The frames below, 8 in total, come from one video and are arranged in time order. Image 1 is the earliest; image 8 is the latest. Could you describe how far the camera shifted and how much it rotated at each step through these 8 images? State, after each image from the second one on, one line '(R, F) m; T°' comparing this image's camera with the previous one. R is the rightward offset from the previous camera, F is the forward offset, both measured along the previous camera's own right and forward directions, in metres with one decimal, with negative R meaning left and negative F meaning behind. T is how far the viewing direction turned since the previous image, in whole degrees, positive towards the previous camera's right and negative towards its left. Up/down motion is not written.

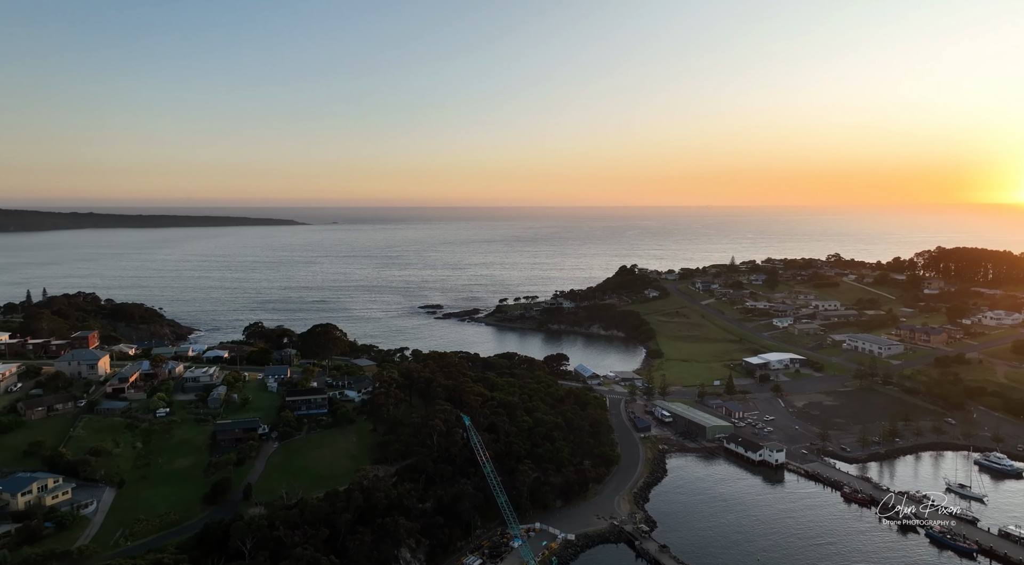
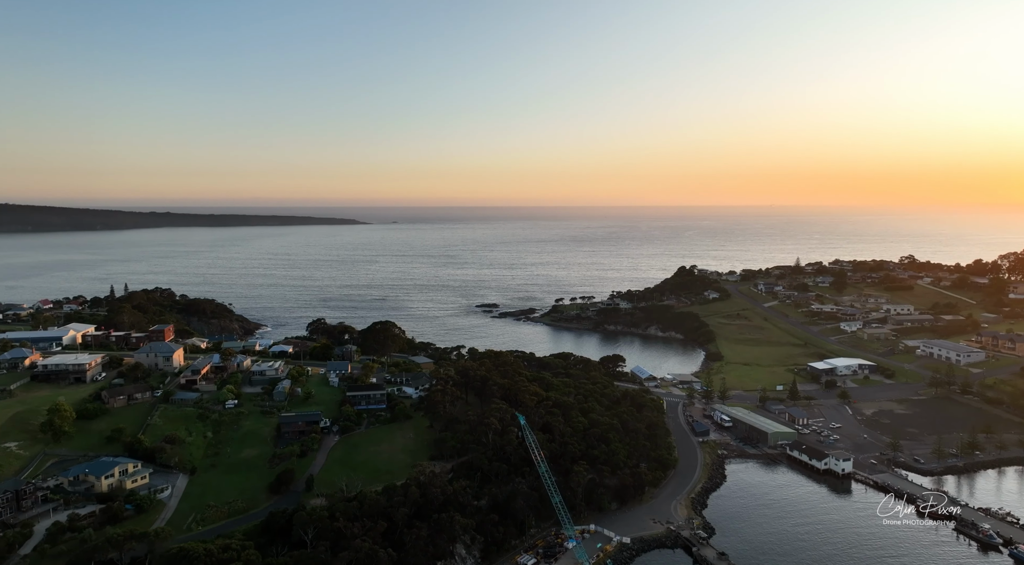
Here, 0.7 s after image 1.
(-0.2, 0.0) m; -5°
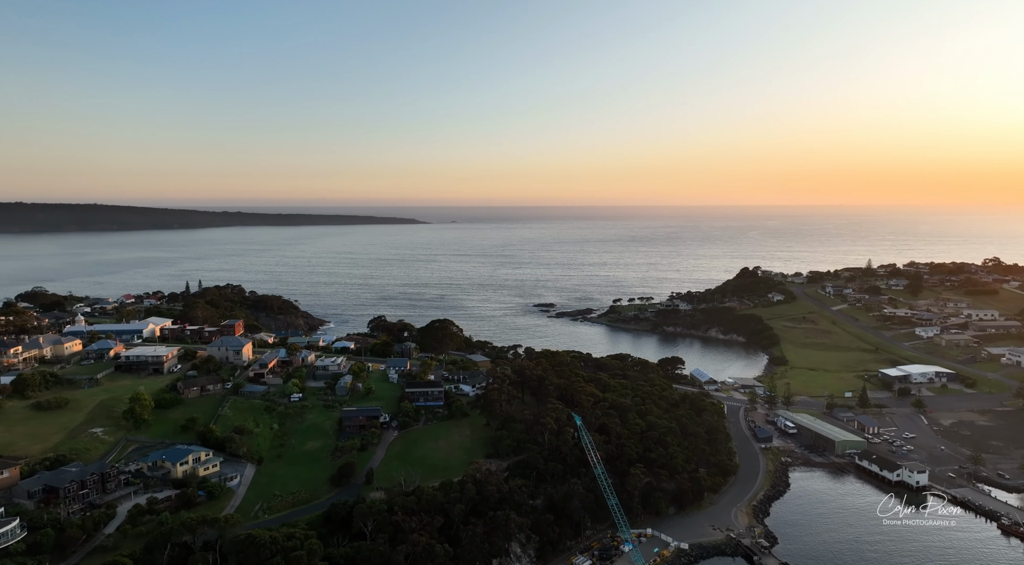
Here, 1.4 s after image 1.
(-0.3, 0.0) m; -5°
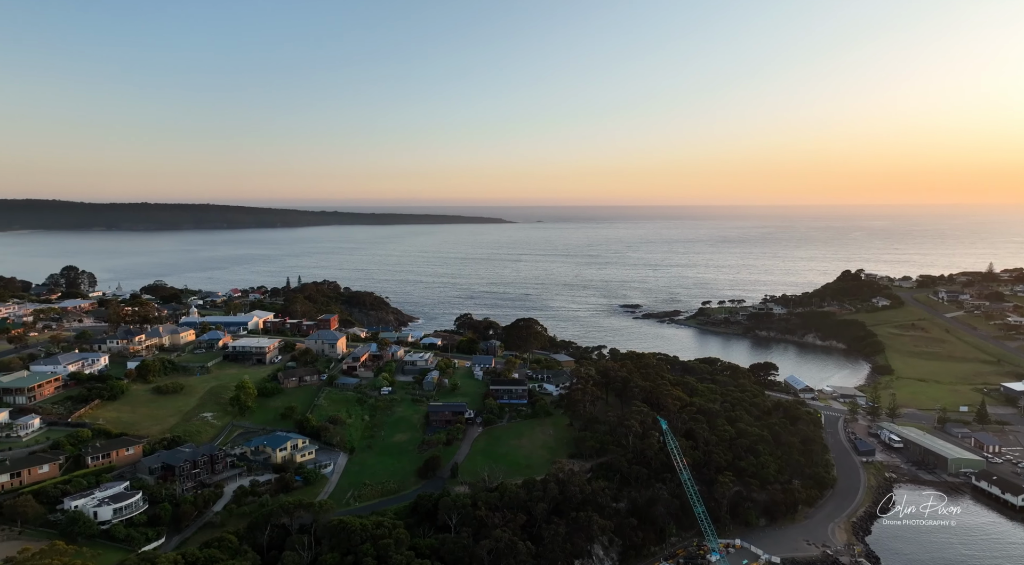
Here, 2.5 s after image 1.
(-0.5, -0.1) m; -7°
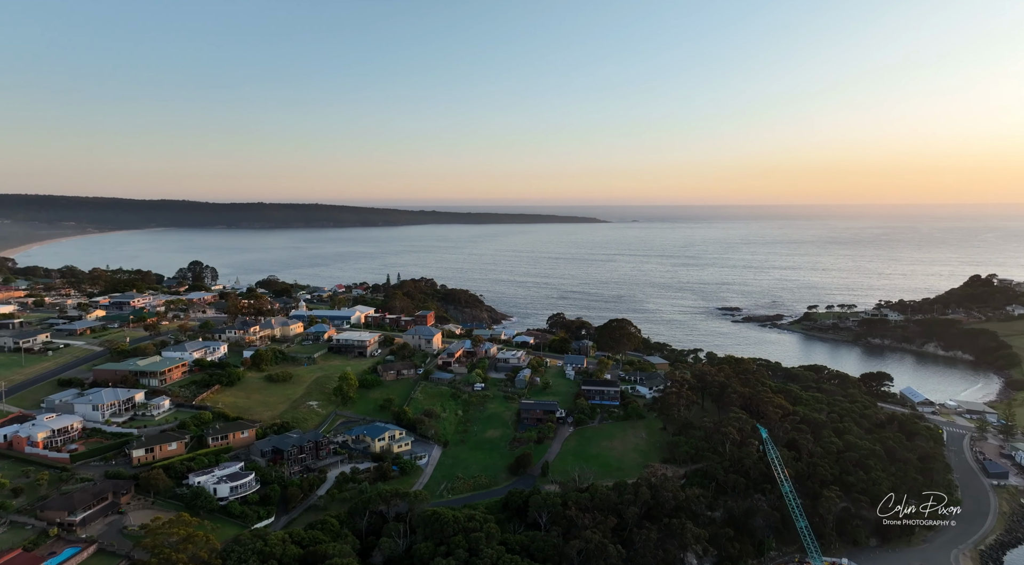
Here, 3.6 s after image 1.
(-0.5, -0.1) m; -8°
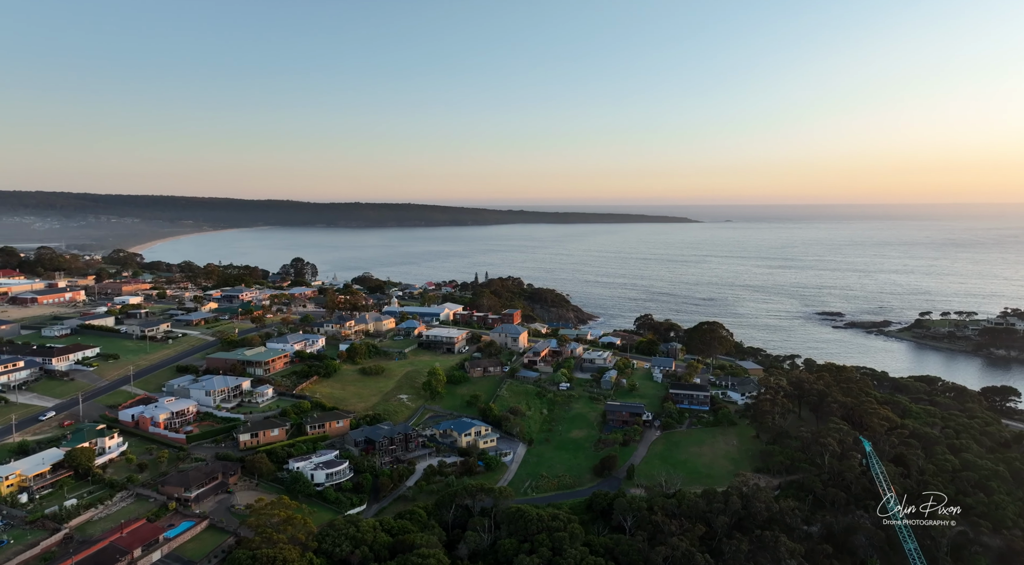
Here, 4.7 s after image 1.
(-0.5, -0.1) m; -7°
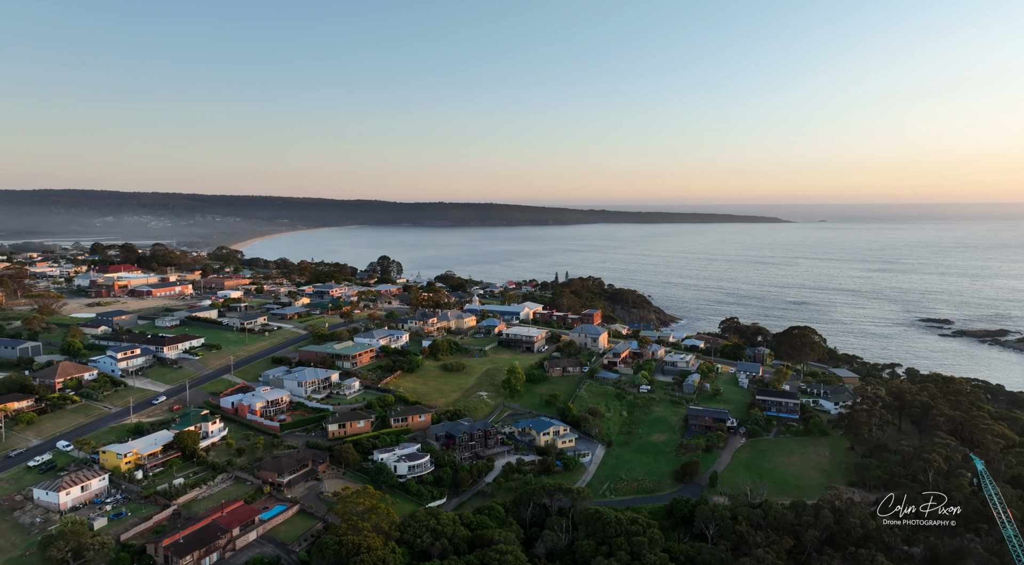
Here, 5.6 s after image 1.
(-0.5, -0.1) m; -7°
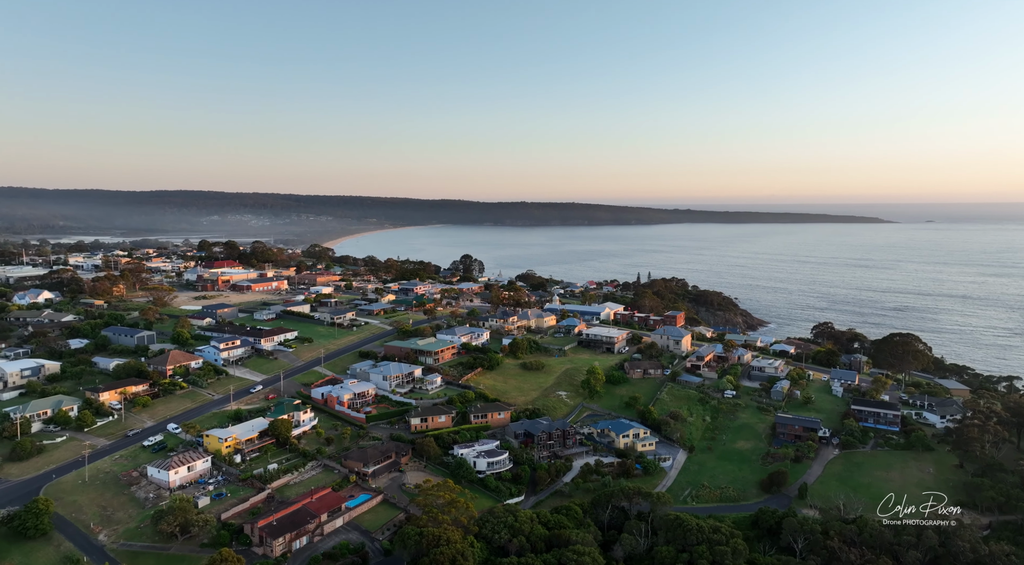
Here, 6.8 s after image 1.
(-0.5, -0.1) m; -7°
